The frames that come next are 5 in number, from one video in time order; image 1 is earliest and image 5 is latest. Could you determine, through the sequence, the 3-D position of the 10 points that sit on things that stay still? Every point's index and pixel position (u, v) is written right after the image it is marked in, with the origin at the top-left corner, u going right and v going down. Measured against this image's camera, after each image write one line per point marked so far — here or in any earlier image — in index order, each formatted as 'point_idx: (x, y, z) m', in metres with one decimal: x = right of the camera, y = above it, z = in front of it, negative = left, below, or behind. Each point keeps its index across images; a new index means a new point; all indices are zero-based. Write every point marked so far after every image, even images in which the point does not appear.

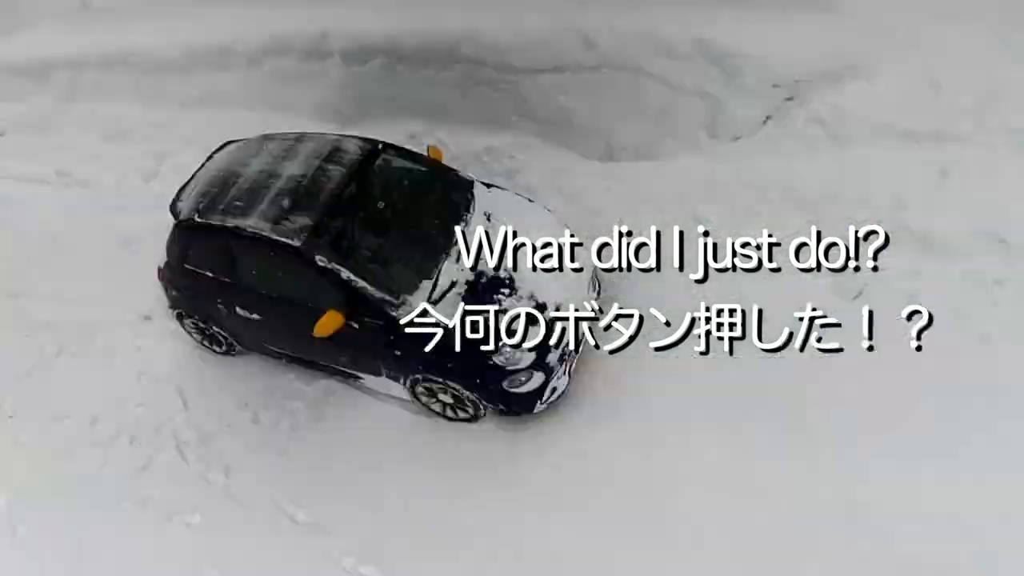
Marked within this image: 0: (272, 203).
0: (-2.0, +0.7, +5.3) m
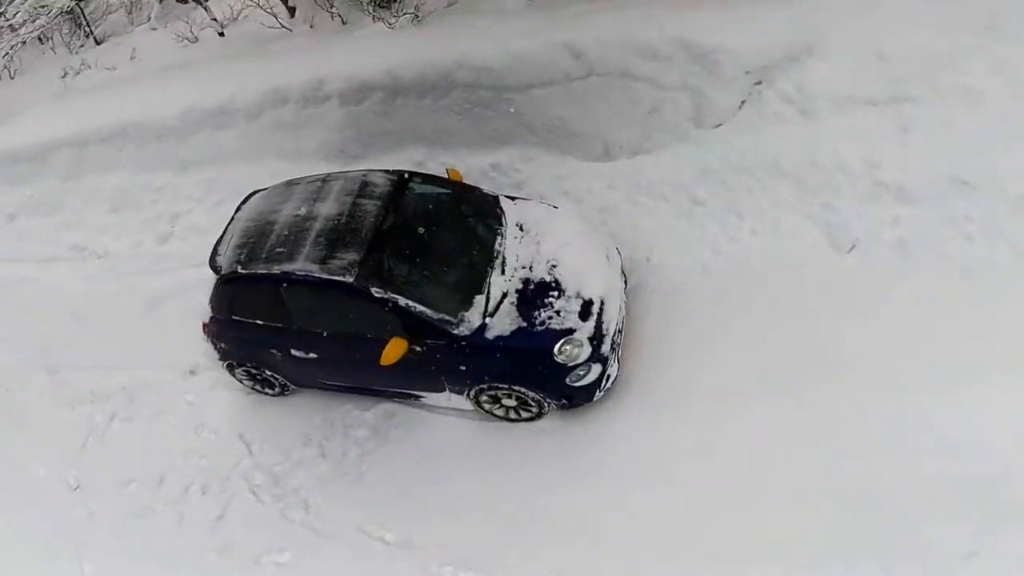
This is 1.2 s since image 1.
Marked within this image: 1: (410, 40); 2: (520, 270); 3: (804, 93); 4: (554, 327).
0: (-1.7, +0.4, +5.6) m
1: (-1.1, +3.1, +8.0) m
2: (+0.1, +0.1, +5.6) m
3: (+2.8, +1.9, +6.5) m
4: (+0.4, -0.3, +5.4) m
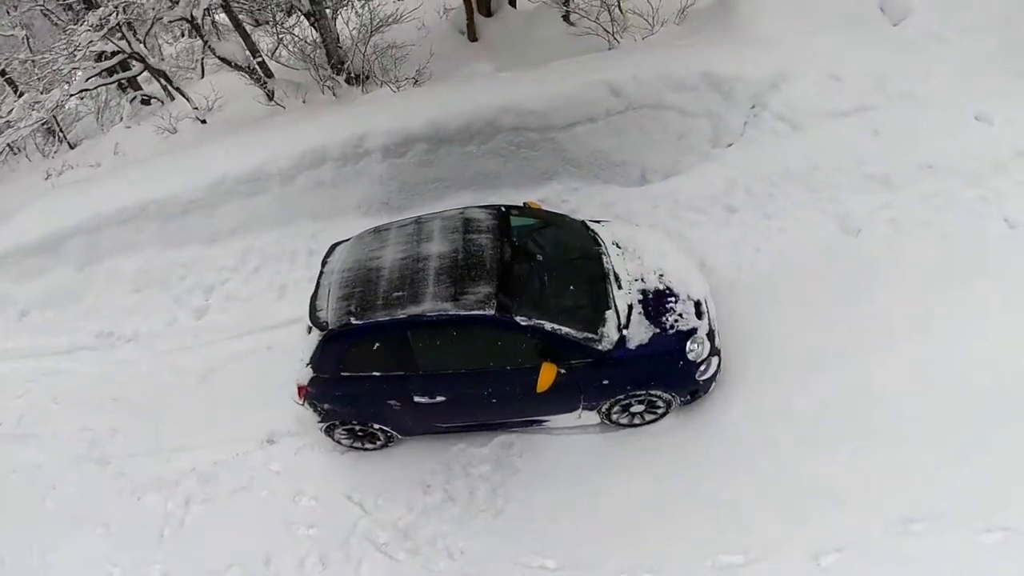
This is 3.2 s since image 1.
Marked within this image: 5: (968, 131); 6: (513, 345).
0: (-0.6, 0.0, +5.7) m
1: (-0.9, +2.5, +8.4) m
2: (+1.2, 0.0, +6.0) m
3: (+3.4, +2.1, +7.6) m
4: (+1.5, -0.4, +5.8) m
5: (+5.1, +1.8, +7.1) m
6: (0.0, -0.5, +5.6) m
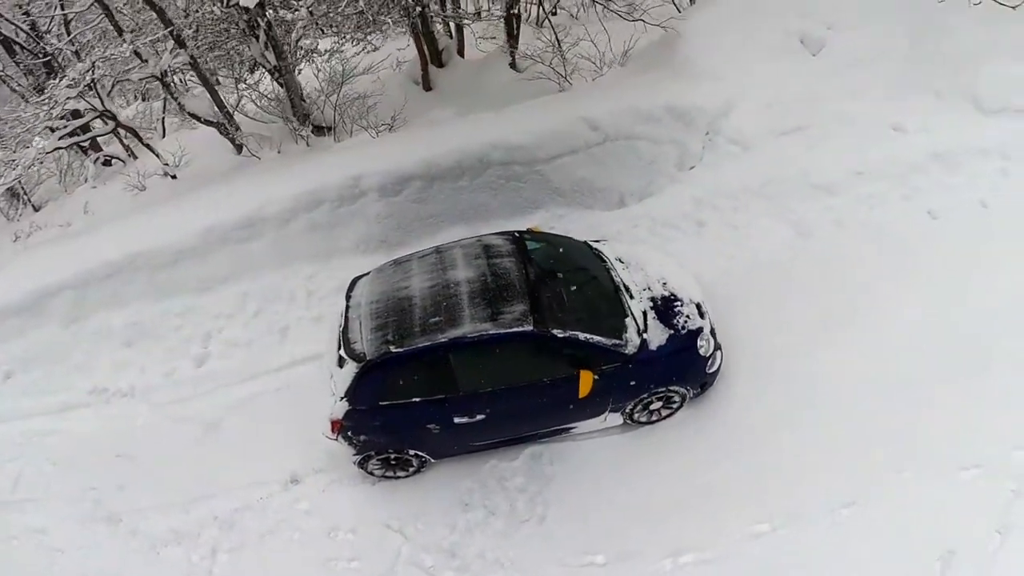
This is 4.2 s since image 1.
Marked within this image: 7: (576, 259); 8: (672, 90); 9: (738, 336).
0: (-0.4, -0.2, +6.1) m
1: (-1.2, +2.0, +8.9) m
2: (+1.4, 0.0, +6.7) m
3: (+3.1, +2.1, +8.7) m
4: (+1.8, -0.4, +6.5) m
5: (+4.9, +1.9, +8.4) m
6: (+0.3, -0.6, +6.0) m
7: (+0.7, +0.3, +6.7) m
8: (+2.2, +2.8, +8.9) m
9: (+2.6, -0.5, +7.5) m
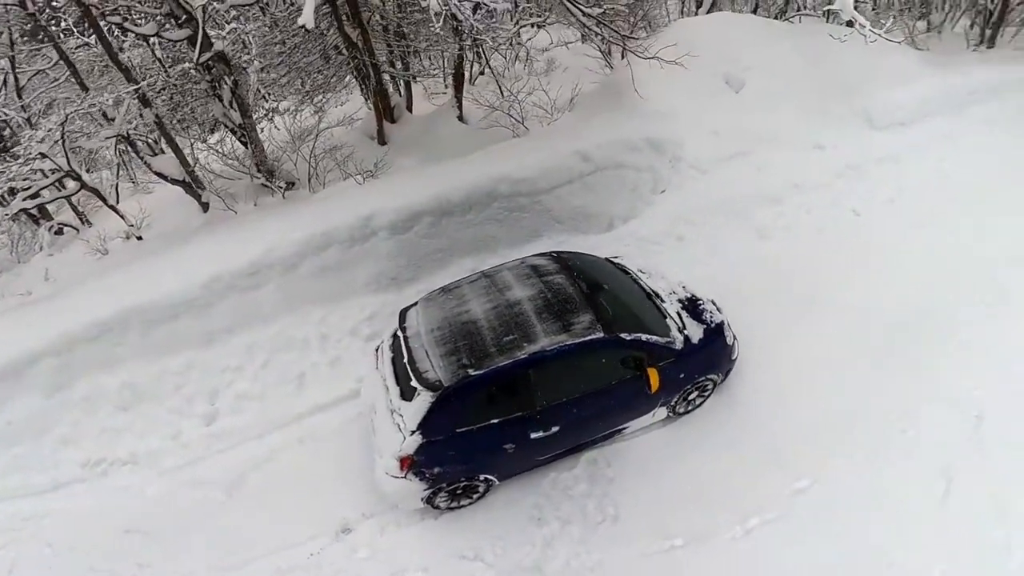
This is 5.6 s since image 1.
0: (+0.3, -0.3, +6.5) m
1: (-1.4, +1.5, +9.2) m
2: (+1.8, -0.1, +7.4) m
3: (+2.9, +2.0, +9.9) m
4: (+2.3, -0.4, +7.3) m
5: (+4.7, +2.0, +10.1) m
6: (+1.0, -0.7, +6.5) m
7: (+1.1, +0.2, +7.4) m
8: (+1.8, +2.5, +10.0) m
9: (+2.9, -0.5, +8.4) m
